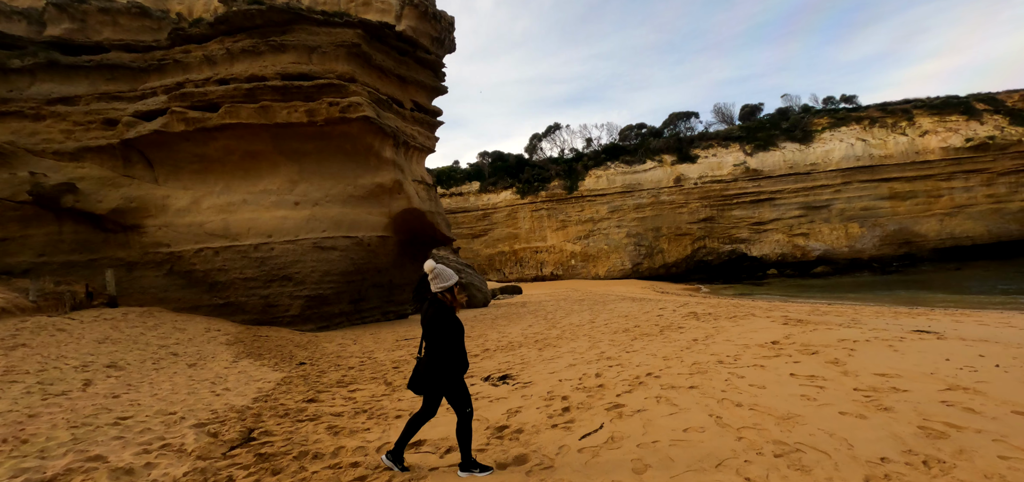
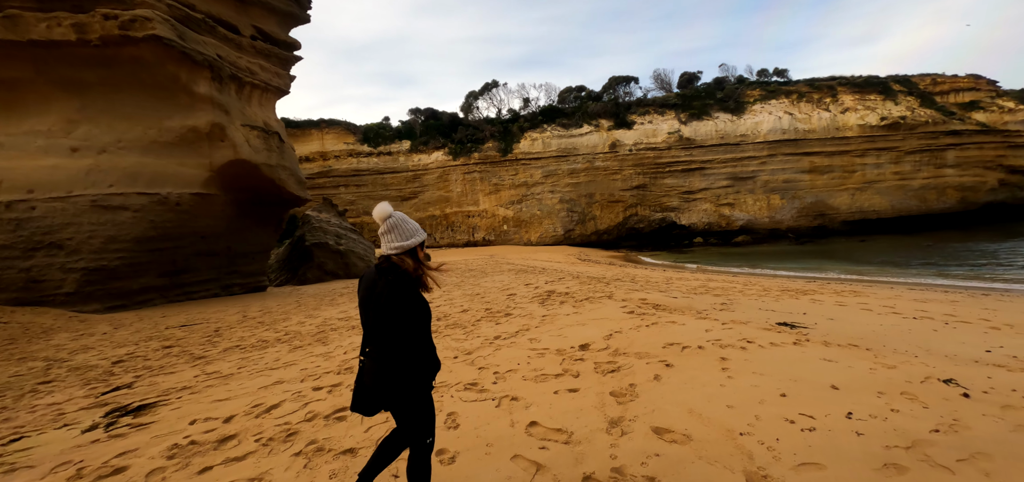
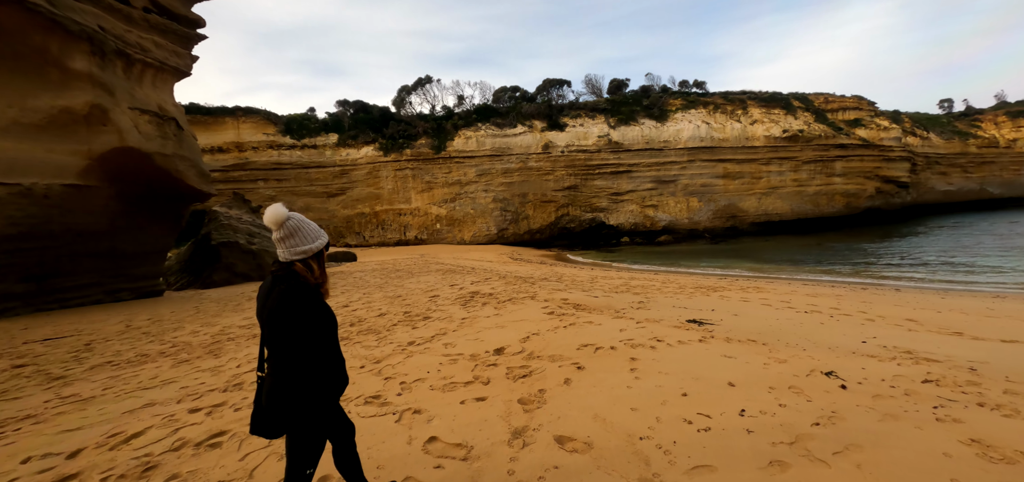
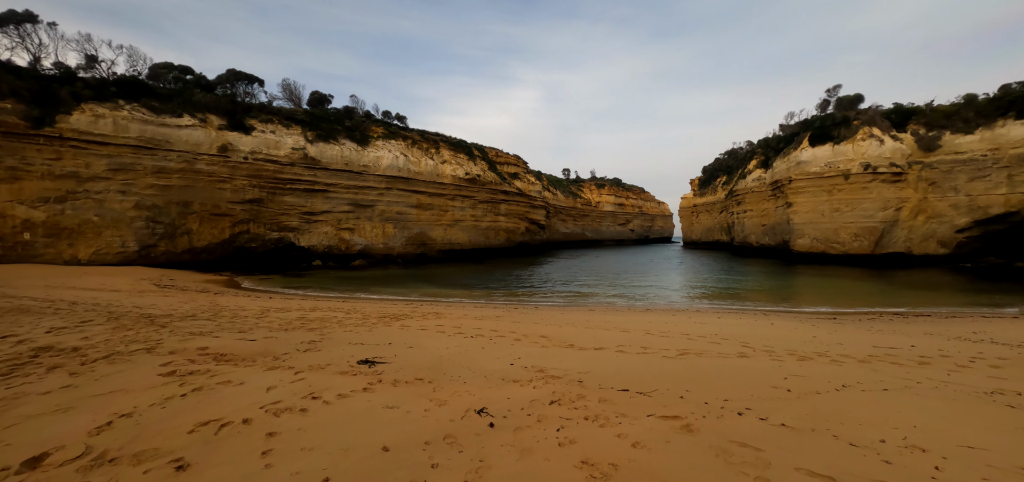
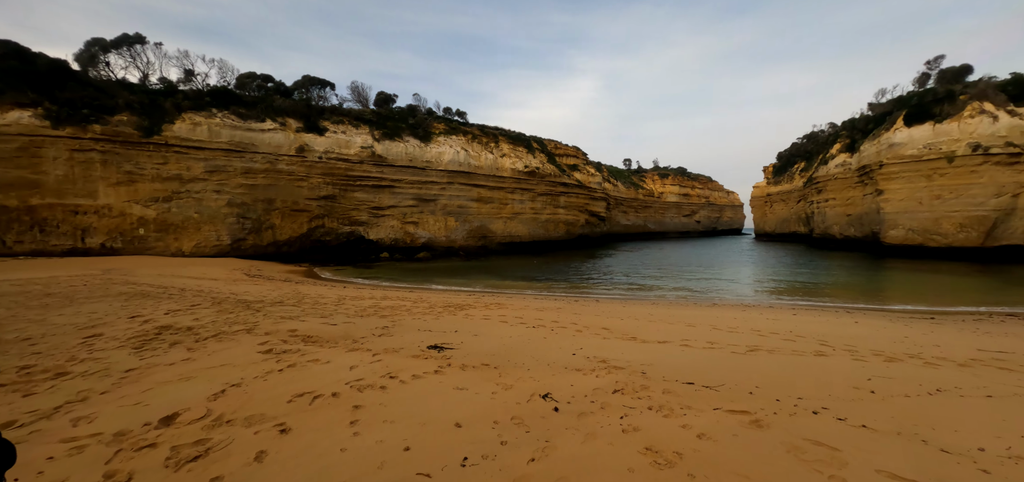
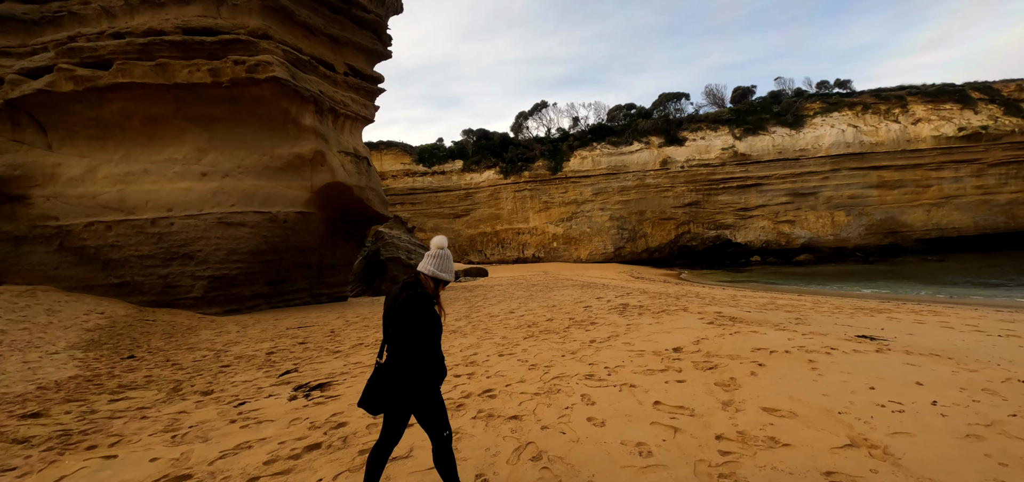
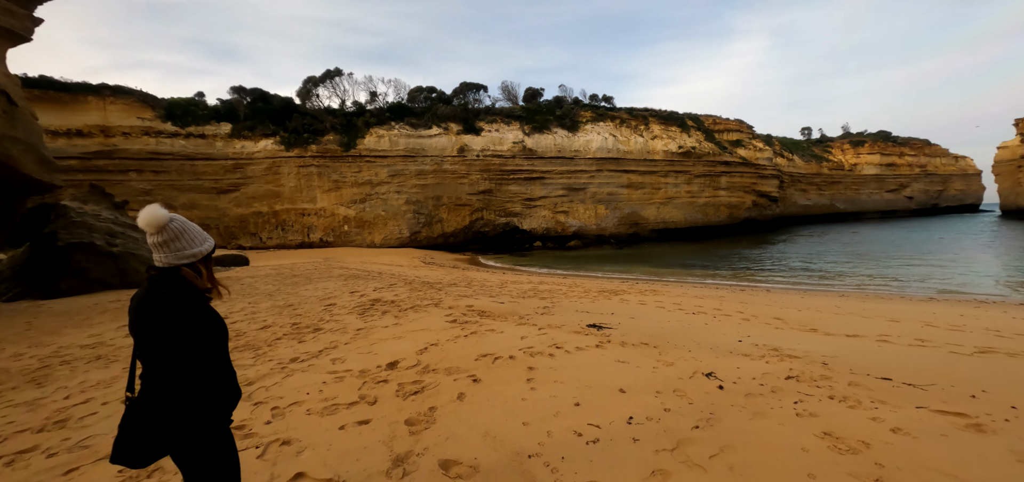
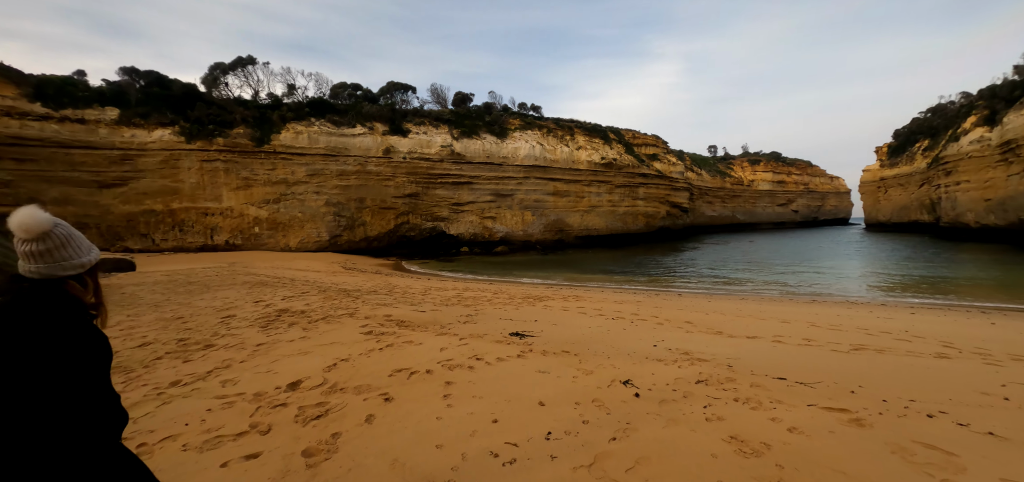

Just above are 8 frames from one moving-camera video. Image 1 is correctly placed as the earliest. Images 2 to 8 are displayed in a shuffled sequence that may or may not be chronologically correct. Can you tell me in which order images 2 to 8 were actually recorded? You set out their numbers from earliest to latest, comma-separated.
6, 2, 3, 7, 8, 5, 4
